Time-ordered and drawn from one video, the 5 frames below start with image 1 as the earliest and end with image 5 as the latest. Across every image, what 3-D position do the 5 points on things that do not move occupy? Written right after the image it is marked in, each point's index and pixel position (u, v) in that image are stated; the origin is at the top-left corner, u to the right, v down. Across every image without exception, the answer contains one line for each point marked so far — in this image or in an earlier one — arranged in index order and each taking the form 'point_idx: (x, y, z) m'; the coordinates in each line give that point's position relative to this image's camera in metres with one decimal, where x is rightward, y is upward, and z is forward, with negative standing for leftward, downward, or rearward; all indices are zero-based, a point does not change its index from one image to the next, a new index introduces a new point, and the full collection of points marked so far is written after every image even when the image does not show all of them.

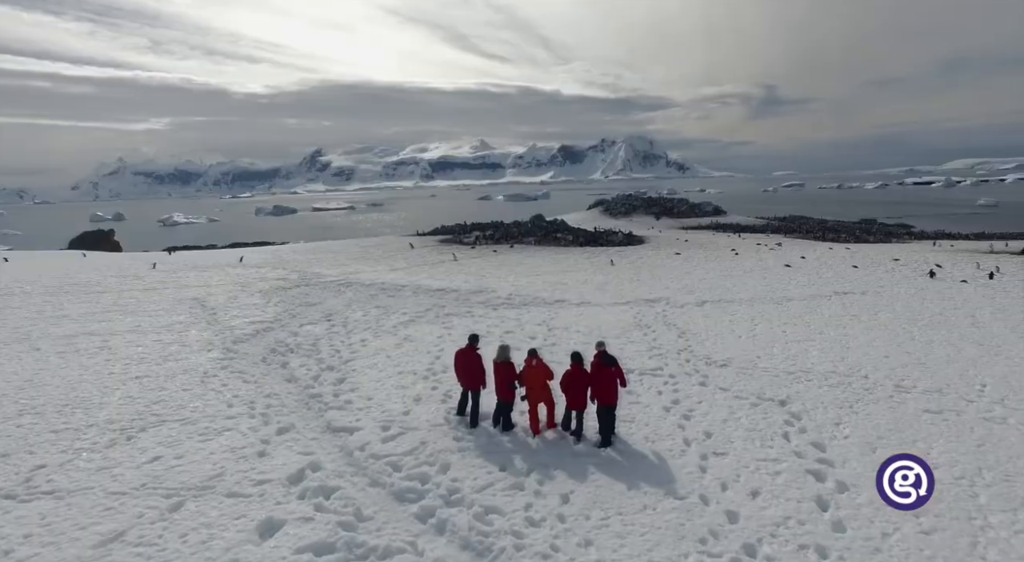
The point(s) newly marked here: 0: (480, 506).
0: (-0.3, -2.5, +6.6) m
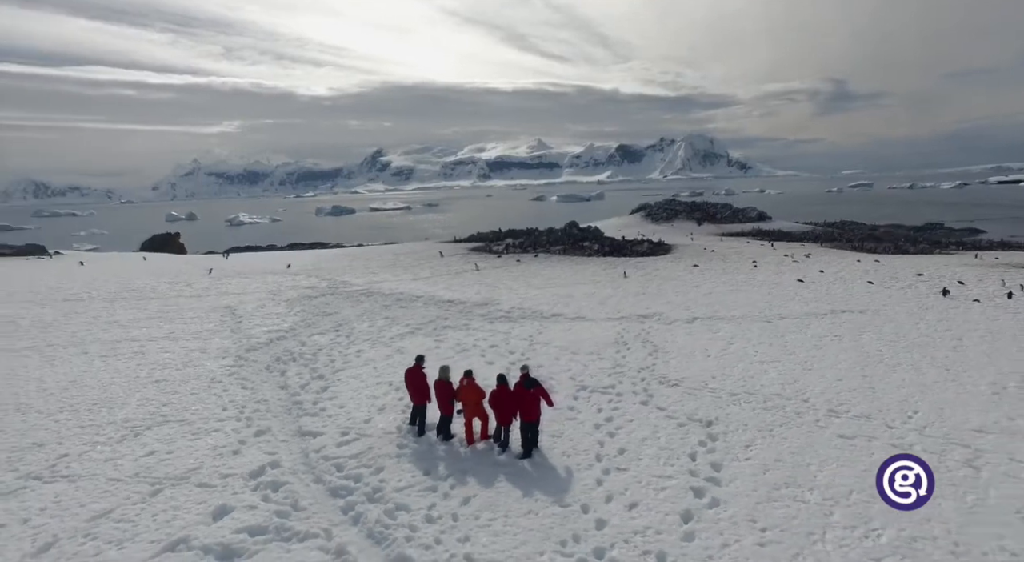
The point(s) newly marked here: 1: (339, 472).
0: (-1.5, -3.0, +8.1) m
1: (-2.6, -2.8, +9.0) m
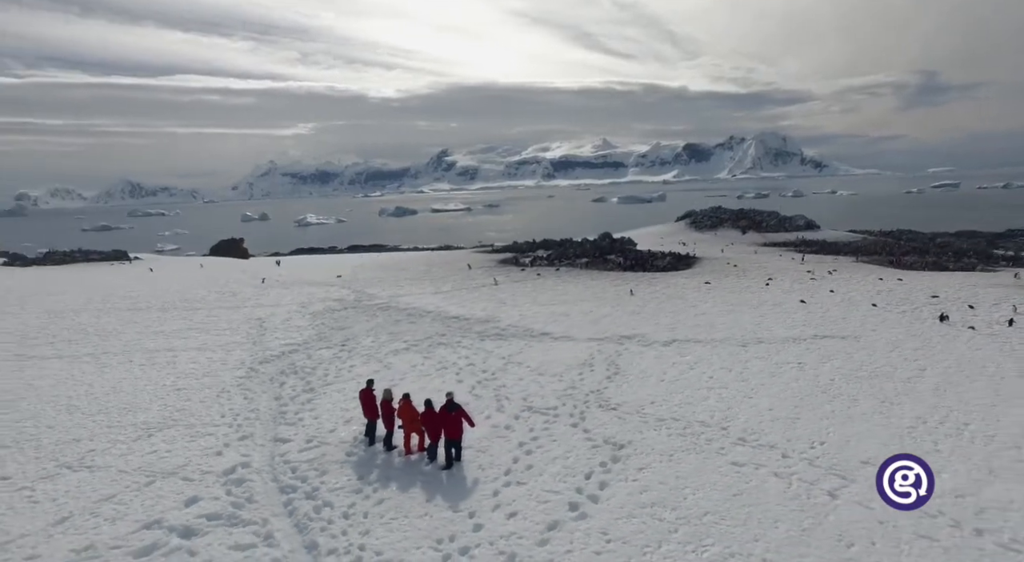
0: (-3.2, -3.7, +10.3) m
1: (-4.1, -3.6, +11.3) m
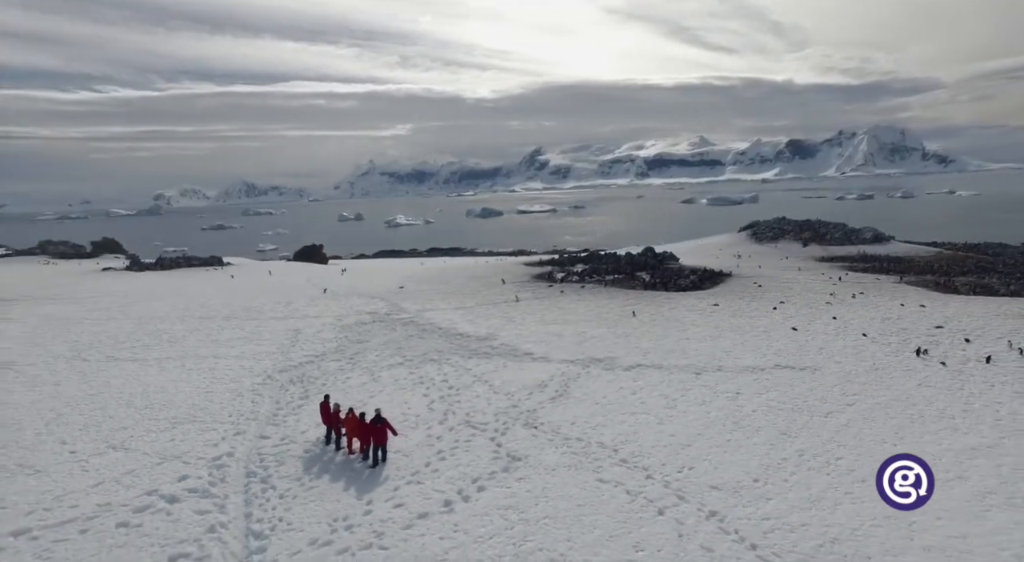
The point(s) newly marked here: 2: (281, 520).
0: (-5.6, -4.7, +14.1) m
1: (-6.3, -4.6, +15.3) m
2: (-4.8, -5.0, +12.7) m
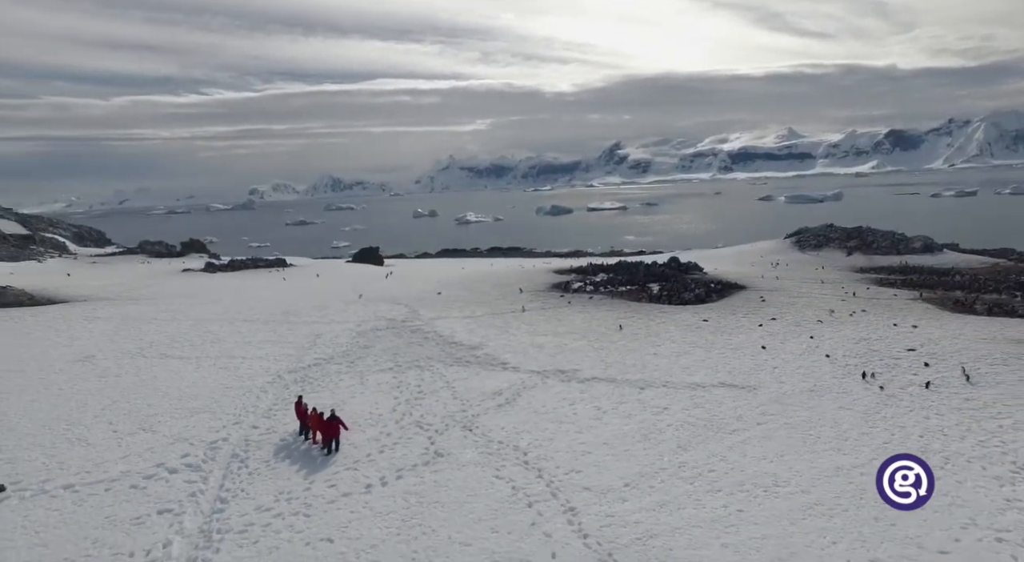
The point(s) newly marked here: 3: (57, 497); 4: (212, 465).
0: (-8.1, -5.6, +18.6) m
1: (-8.7, -5.4, +19.8) m
2: (-7.6, -5.9, +17.1) m
3: (-12.6, -6.0, +16.8) m
4: (-9.1, -5.6, +18.5) m
